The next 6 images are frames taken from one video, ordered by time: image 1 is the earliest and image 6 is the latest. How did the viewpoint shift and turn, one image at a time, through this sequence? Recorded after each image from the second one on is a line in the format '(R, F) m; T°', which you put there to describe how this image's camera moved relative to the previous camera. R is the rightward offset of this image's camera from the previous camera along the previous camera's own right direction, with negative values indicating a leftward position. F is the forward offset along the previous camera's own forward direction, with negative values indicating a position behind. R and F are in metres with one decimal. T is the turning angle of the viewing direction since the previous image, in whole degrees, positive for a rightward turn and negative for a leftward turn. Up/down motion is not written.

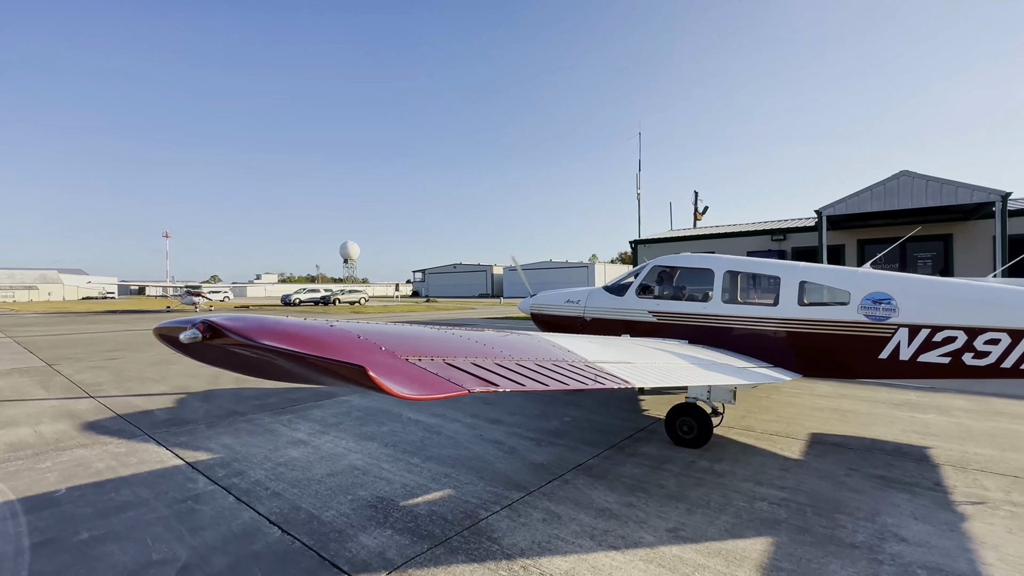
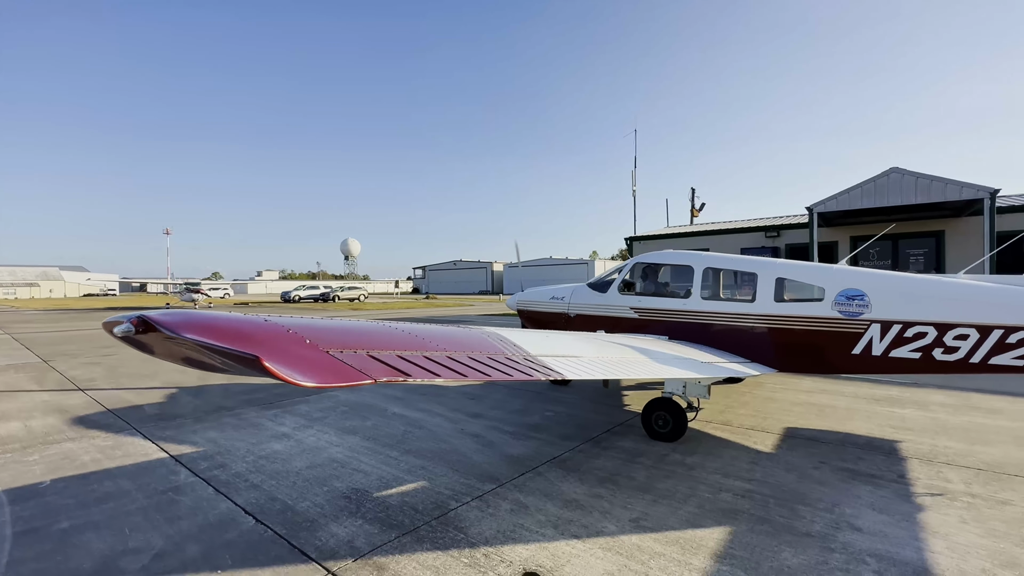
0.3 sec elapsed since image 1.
(+0.2, -0.1) m; 0°
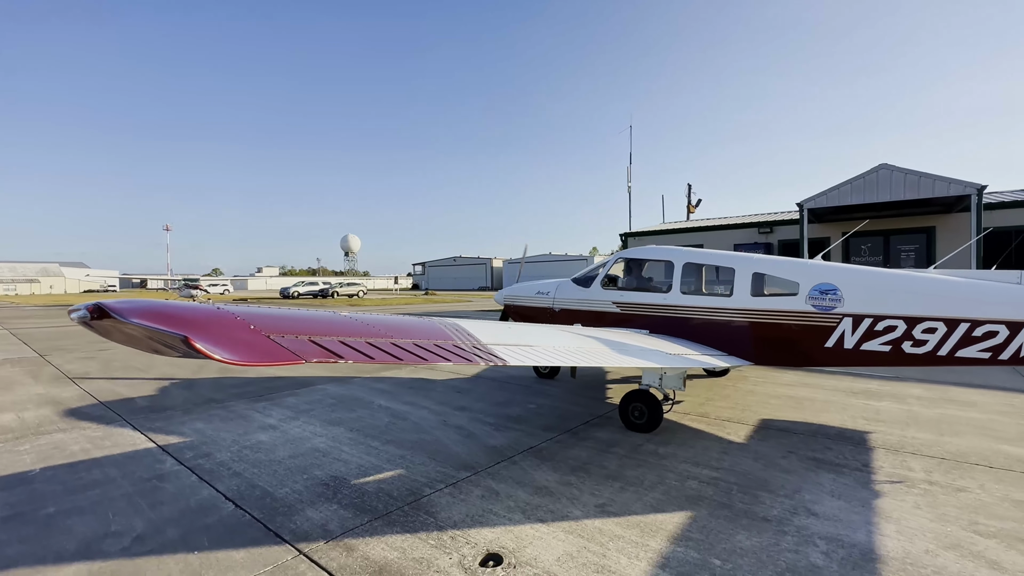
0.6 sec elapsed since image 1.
(+0.2, -0.1) m; 0°
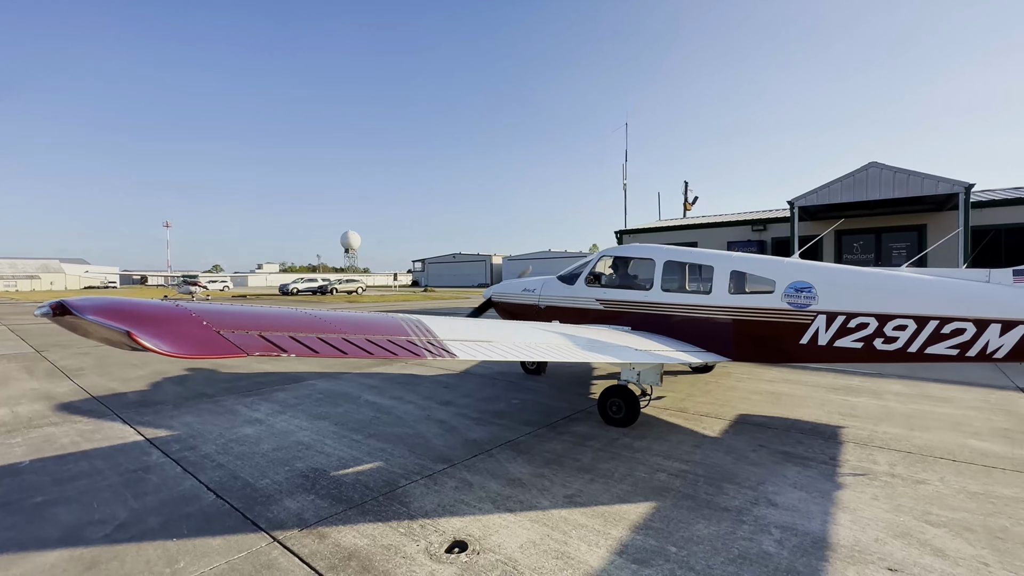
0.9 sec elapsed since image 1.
(+0.2, -0.1) m; 0°
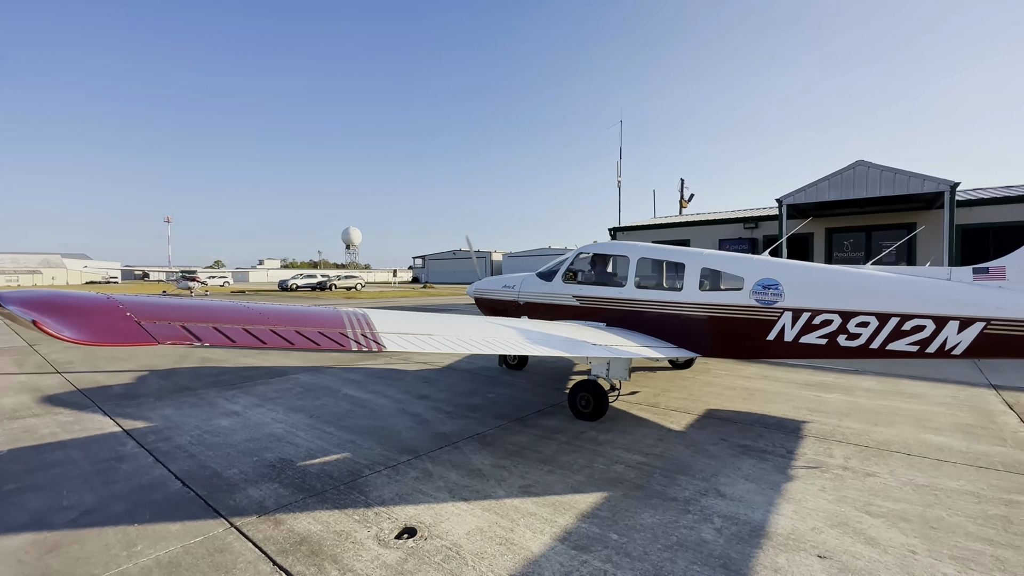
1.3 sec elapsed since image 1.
(+0.3, -0.1) m; 0°
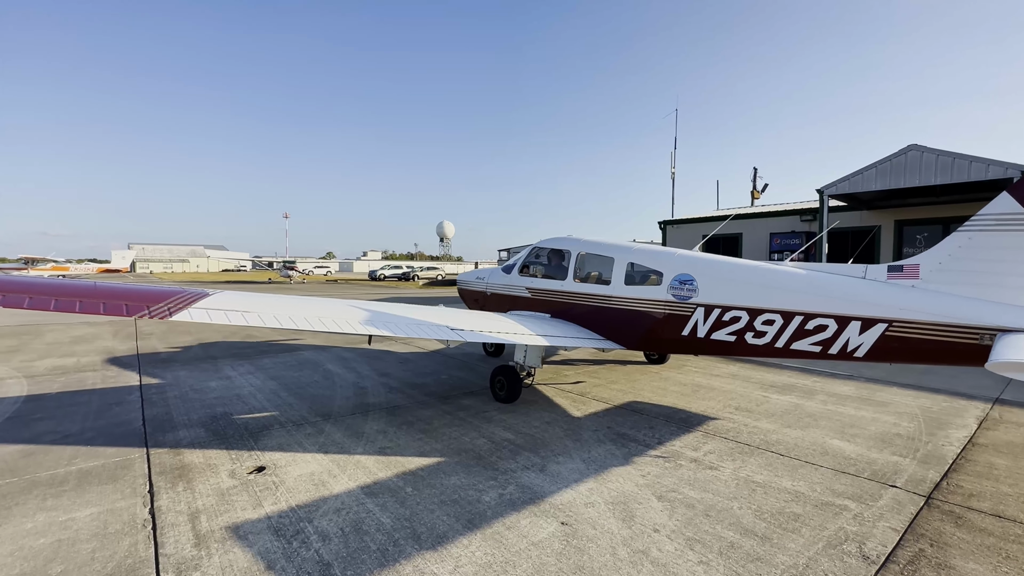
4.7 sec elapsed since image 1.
(+1.9, -0.3) m; -11°
